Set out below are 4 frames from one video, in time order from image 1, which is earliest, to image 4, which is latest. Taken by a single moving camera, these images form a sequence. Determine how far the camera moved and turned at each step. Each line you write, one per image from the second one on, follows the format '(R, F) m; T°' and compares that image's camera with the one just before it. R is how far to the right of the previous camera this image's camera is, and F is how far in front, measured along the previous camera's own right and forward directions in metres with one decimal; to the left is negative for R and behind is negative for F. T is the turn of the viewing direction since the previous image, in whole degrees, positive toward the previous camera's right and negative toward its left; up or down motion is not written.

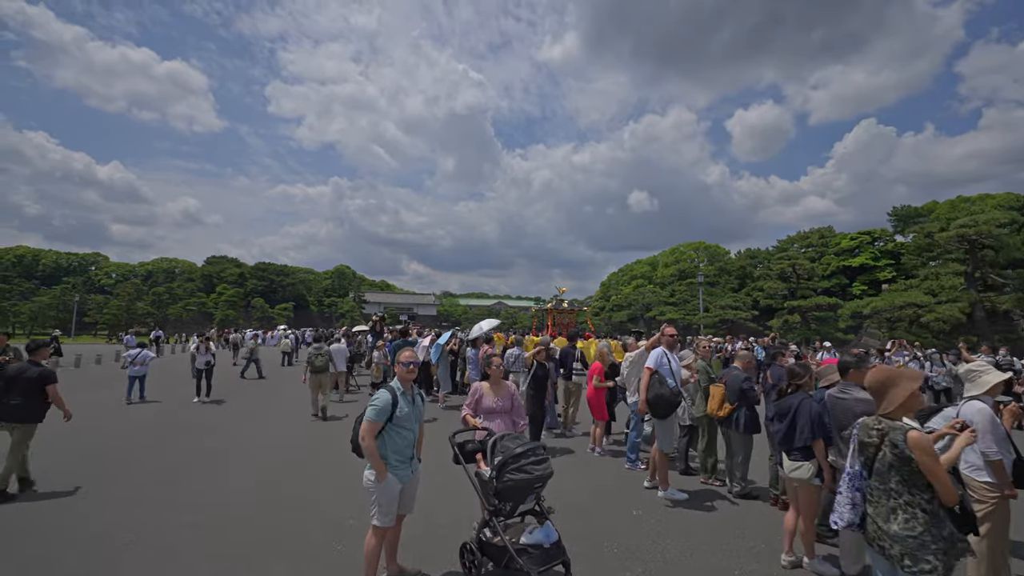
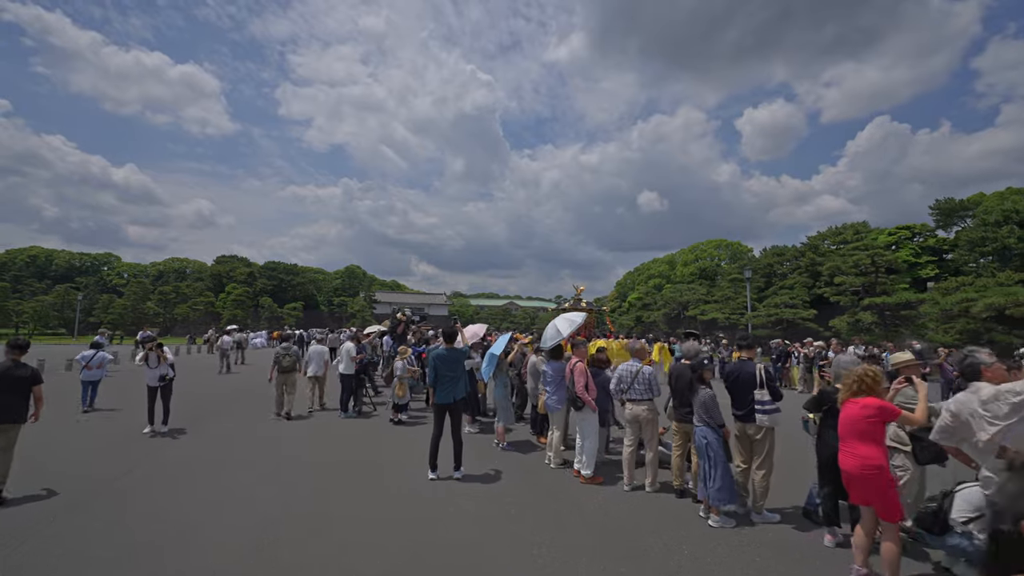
(-0.8, +2.5) m; -1°
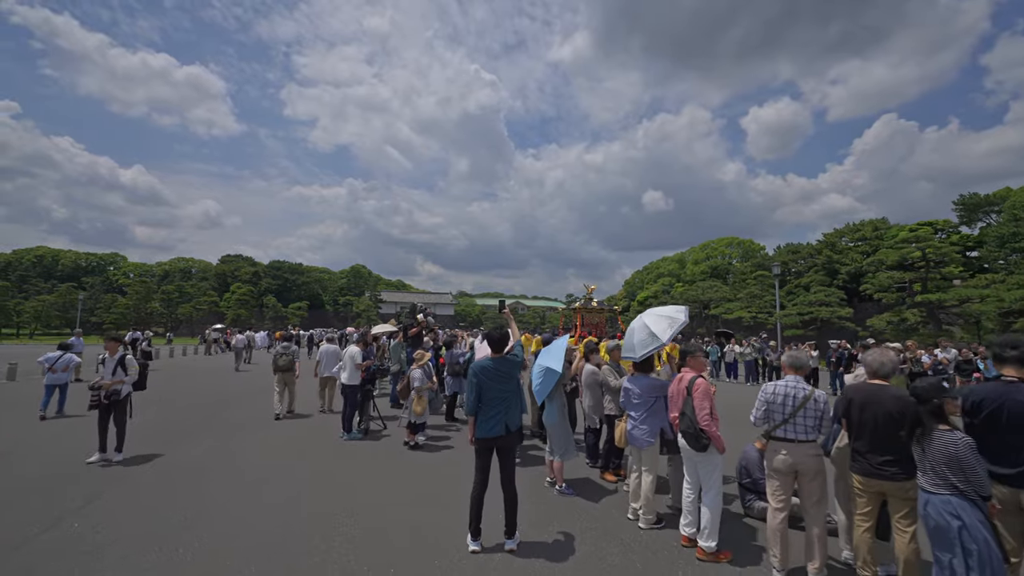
(-0.4, +1.3) m; -1°
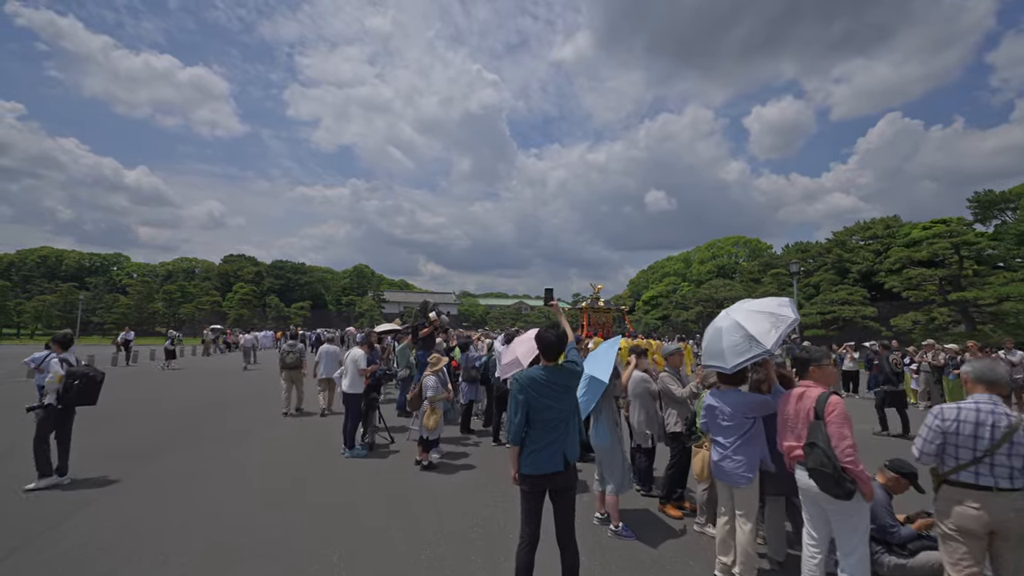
(-0.2, +0.7) m; 0°
